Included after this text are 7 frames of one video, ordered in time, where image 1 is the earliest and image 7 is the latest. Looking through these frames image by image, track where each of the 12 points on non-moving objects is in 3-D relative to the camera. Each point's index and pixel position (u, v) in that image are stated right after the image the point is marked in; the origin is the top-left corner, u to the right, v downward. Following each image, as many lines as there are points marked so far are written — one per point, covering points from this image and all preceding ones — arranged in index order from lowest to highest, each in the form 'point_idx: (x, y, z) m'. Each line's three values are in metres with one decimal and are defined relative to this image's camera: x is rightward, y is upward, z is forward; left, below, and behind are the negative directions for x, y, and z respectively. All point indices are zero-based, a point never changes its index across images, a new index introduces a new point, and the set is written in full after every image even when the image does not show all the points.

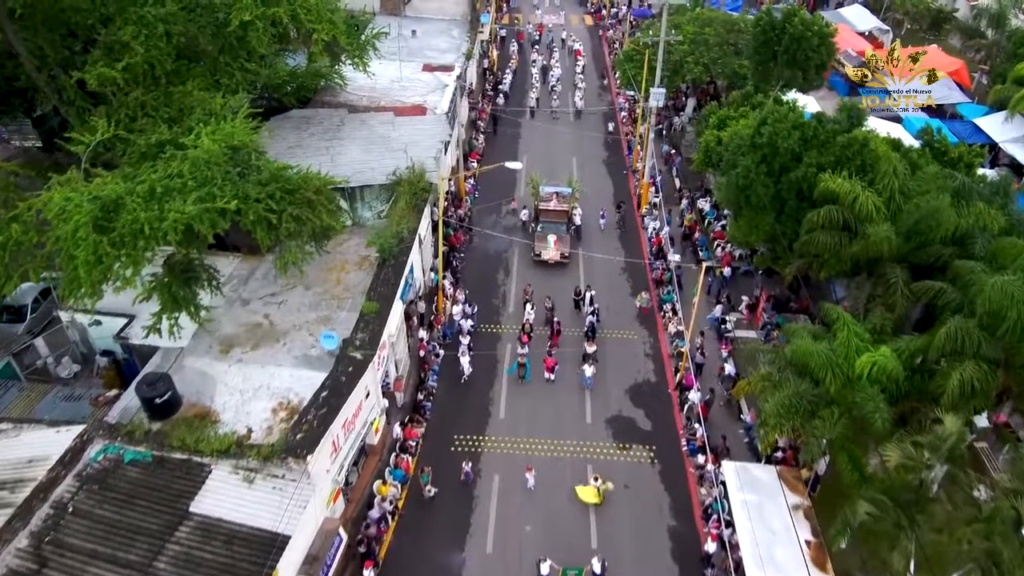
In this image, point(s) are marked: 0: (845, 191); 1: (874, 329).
0: (+10.2, +3.0, +19.9) m
1: (+10.1, -1.2, +18.1) m
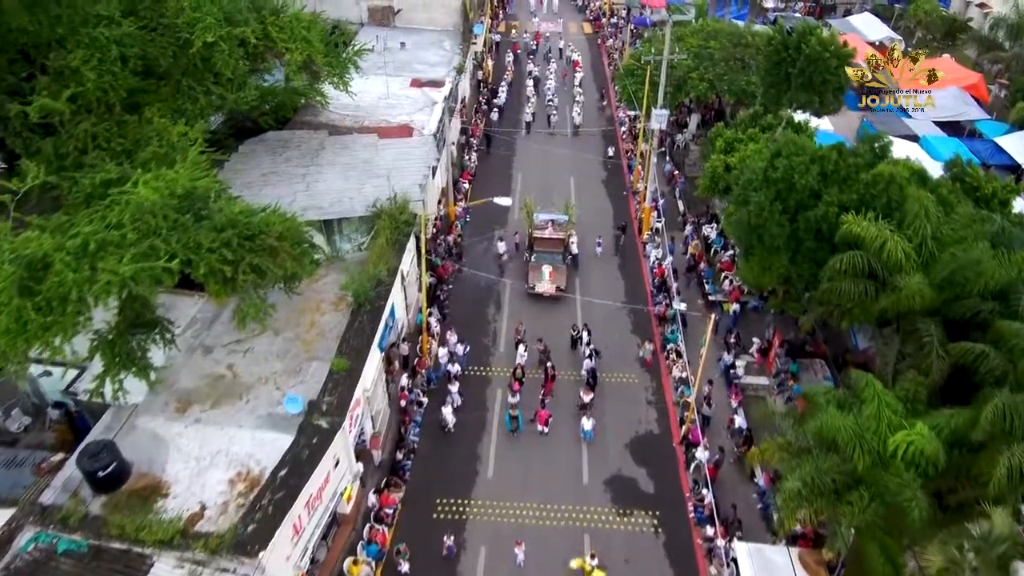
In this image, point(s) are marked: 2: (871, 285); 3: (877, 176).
0: (+9.8, +1.4, +17.8) m
1: (+9.7, -2.7, +16.0) m
2: (+10.0, +0.1, +18.1) m
3: (+10.7, +3.3, +19.1) m
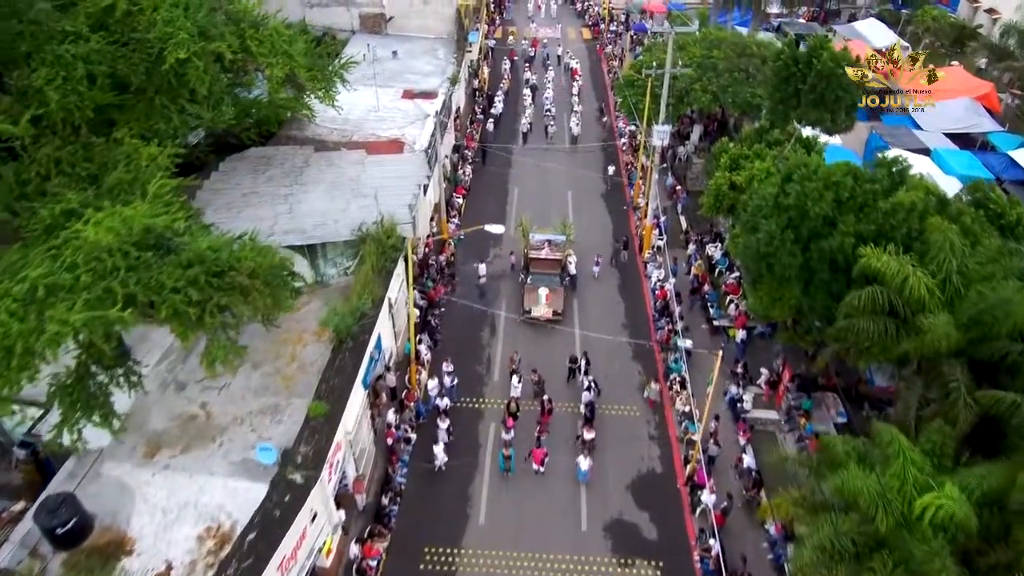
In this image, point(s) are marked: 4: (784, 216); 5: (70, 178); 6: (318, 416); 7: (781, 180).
0: (+9.6, +0.4, +16.5) m
1: (+9.5, -3.7, +14.7) m
2: (+9.8, -0.9, +16.8) m
3: (+10.5, +2.3, +17.7) m
4: (+7.9, +2.1, +19.0) m
5: (-12.8, +3.2, +18.9) m
6: (-5.2, -3.4, +17.3) m
7: (+8.2, +3.3, +19.7) m
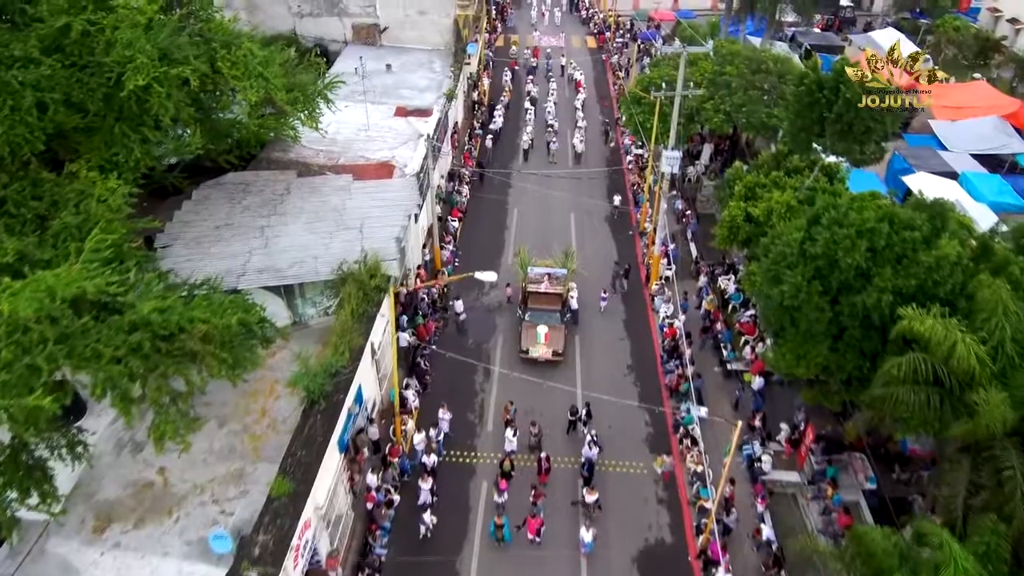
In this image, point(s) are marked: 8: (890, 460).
0: (+9.4, -1.1, +14.4) m
1: (+9.3, -5.2, +12.6) m
2: (+9.6, -2.4, +14.7) m
3: (+10.3, +0.7, +15.6) m
4: (+7.8, +0.6, +16.9) m
5: (-13.0, +1.8, +16.9) m
6: (-5.4, -4.8, +15.3) m
7: (+8.0, +1.8, +17.6) m
8: (+11.6, -5.3, +20.0) m
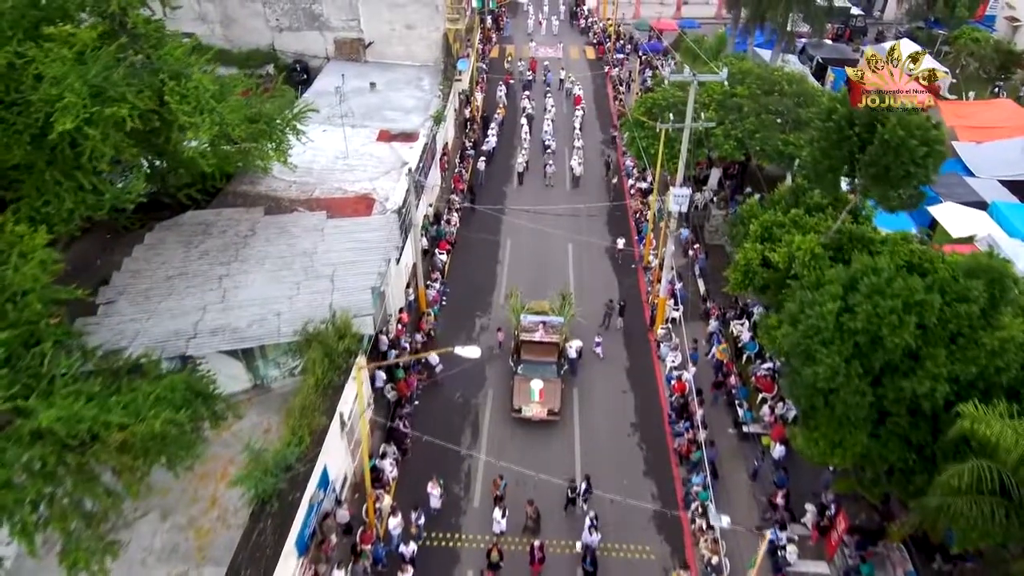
0: (+9.1, -2.9, +11.9) m
1: (+9.0, -7.0, +10.1) m
2: (+9.3, -4.2, +12.3) m
3: (+10.0, -1.0, +13.2) m
4: (+7.4, -1.2, +14.4) m
5: (-13.3, 0.0, +14.4) m
6: (-5.7, -6.6, +12.8) m
7: (+7.7, 0.0, +15.1) m
8: (+11.3, -7.1, +17.5) m
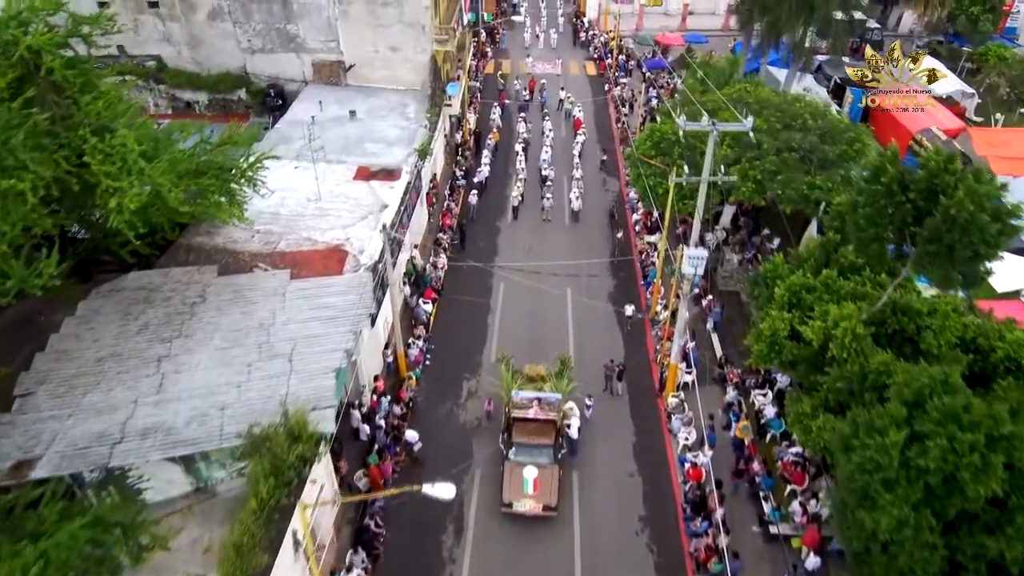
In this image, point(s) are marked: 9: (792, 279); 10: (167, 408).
0: (+8.8, -5.1, +9.0) m
1: (+8.6, -9.2, +7.2) m
2: (+9.0, -6.4, +9.3) m
3: (+9.7, -3.3, +10.2) m
4: (+7.1, -3.4, +11.5) m
5: (-13.6, -2.2, +11.5) m
6: (-6.0, -8.9, +9.9) m
7: (+7.4, -2.2, +12.2) m
8: (+11.0, -9.3, +14.5) m
9: (+8.3, +0.2, +19.3) m
10: (-8.5, -3.0, +16.1) m
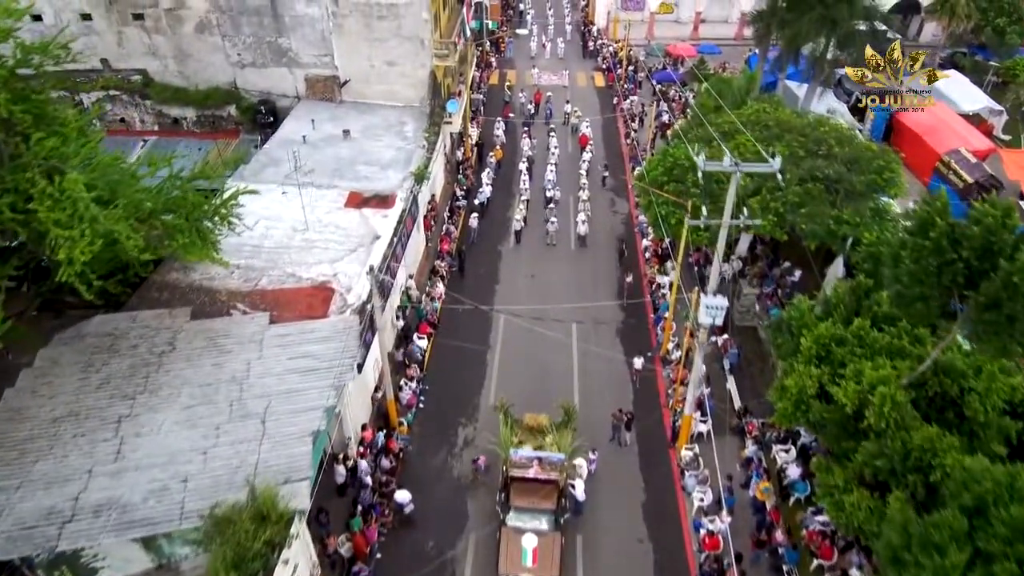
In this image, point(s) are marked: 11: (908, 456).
0: (+8.6, -6.5, +7.2) m
1: (+8.4, -10.6, +5.4) m
2: (+8.8, -7.8, +7.5) m
3: (+9.5, -4.7, +8.4) m
4: (+7.0, -4.8, +9.7) m
5: (-13.7, -3.5, +9.9) m
6: (-6.2, -10.2, +8.2) m
7: (+7.3, -3.7, +10.4) m
8: (+10.8, -10.7, +12.7) m
9: (+8.3, -1.3, +17.4) m
10: (-8.6, -4.3, +14.4) m
11: (+8.6, -3.6, +14.1) m
